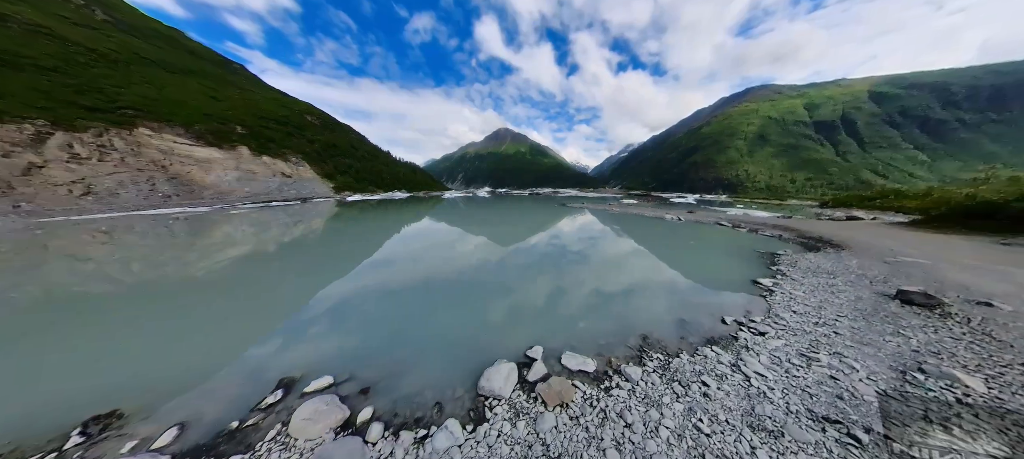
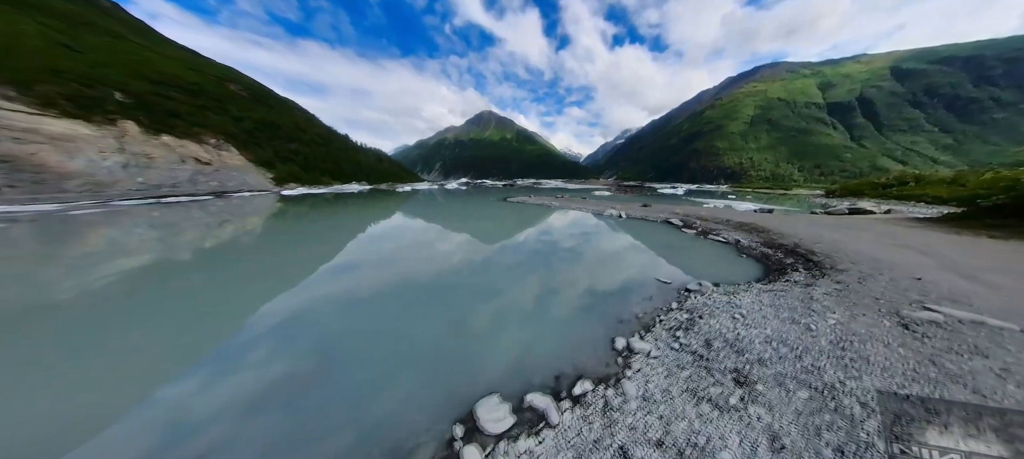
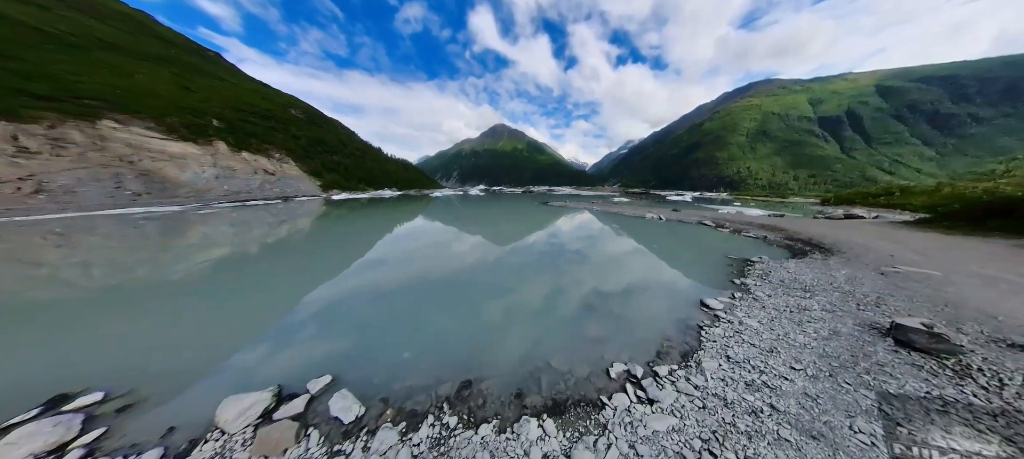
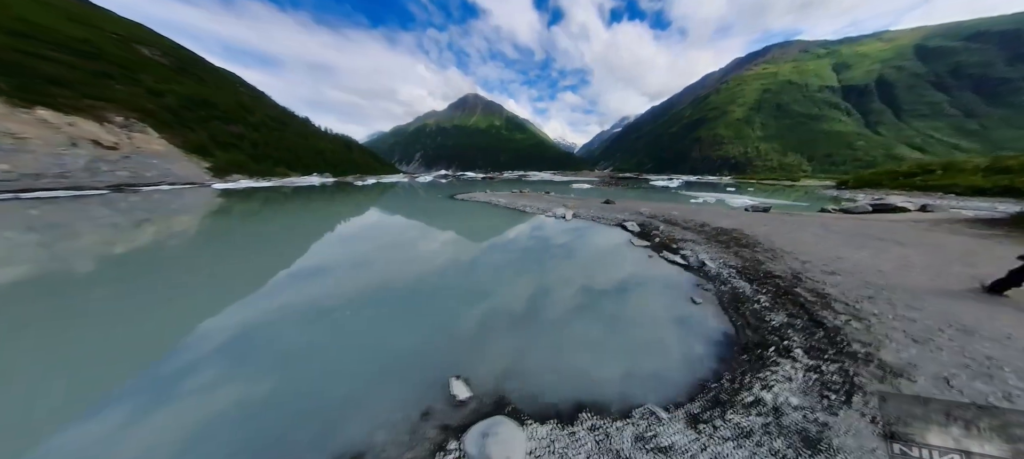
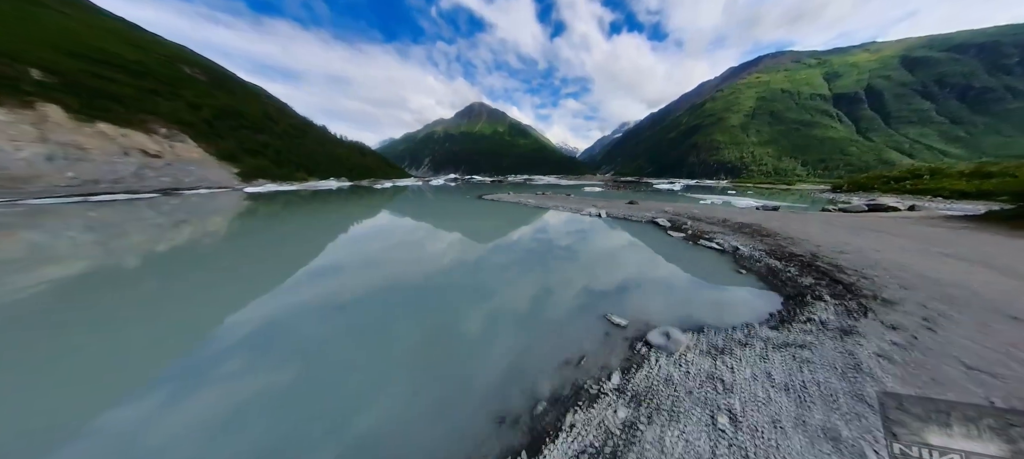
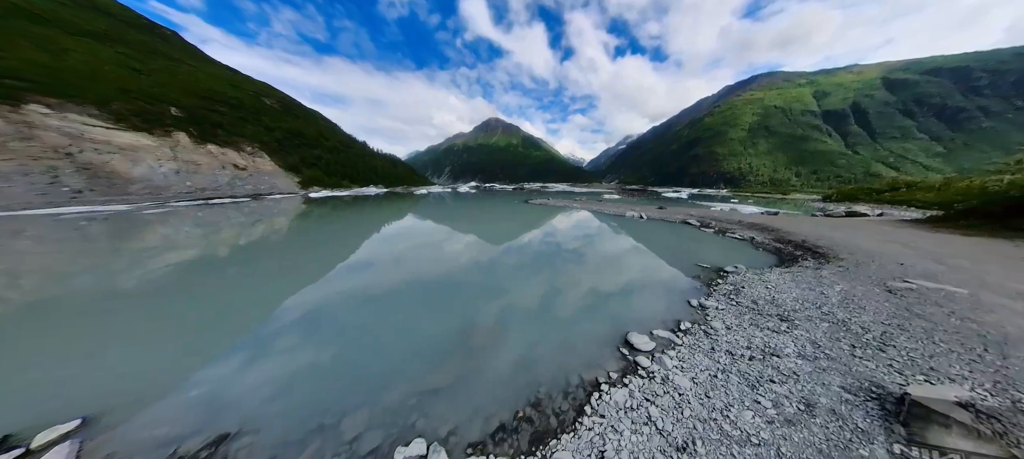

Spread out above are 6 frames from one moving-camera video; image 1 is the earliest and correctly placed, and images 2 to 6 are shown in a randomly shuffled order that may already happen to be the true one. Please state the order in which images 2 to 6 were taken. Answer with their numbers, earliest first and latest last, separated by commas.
3, 6, 2, 5, 4
